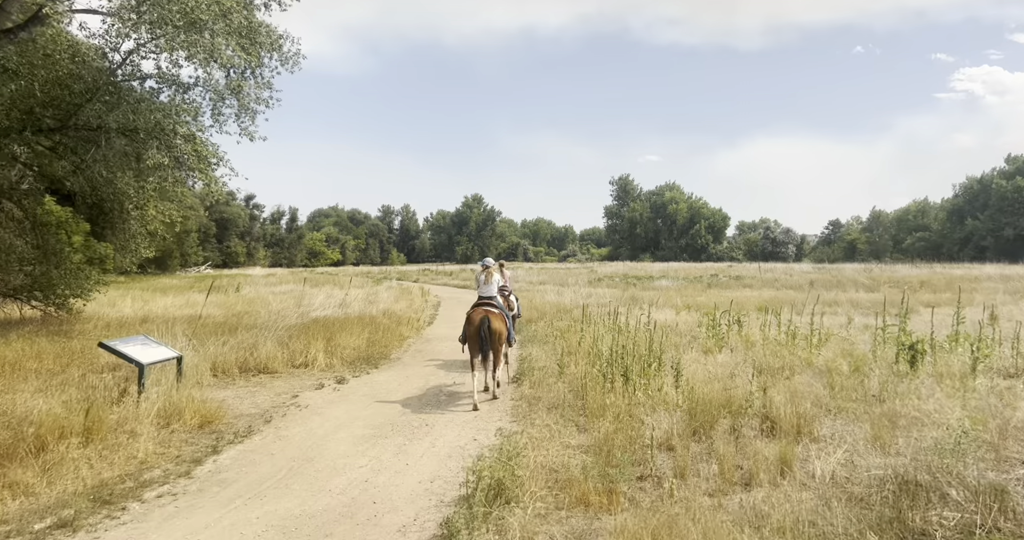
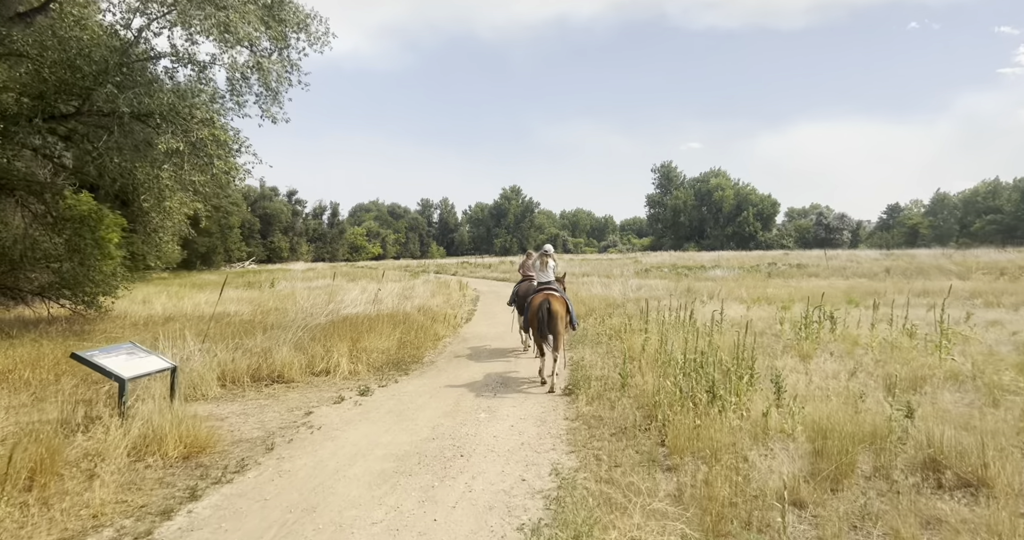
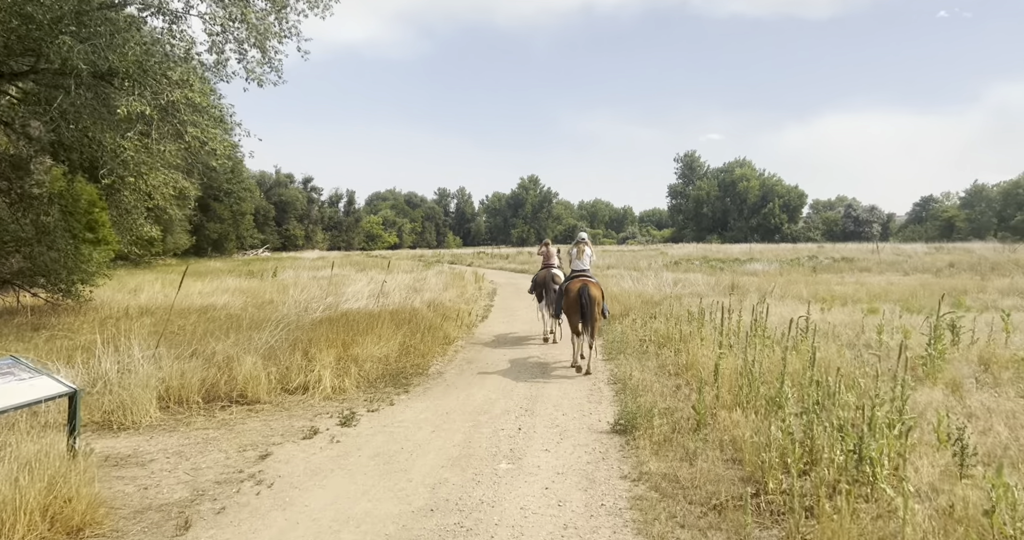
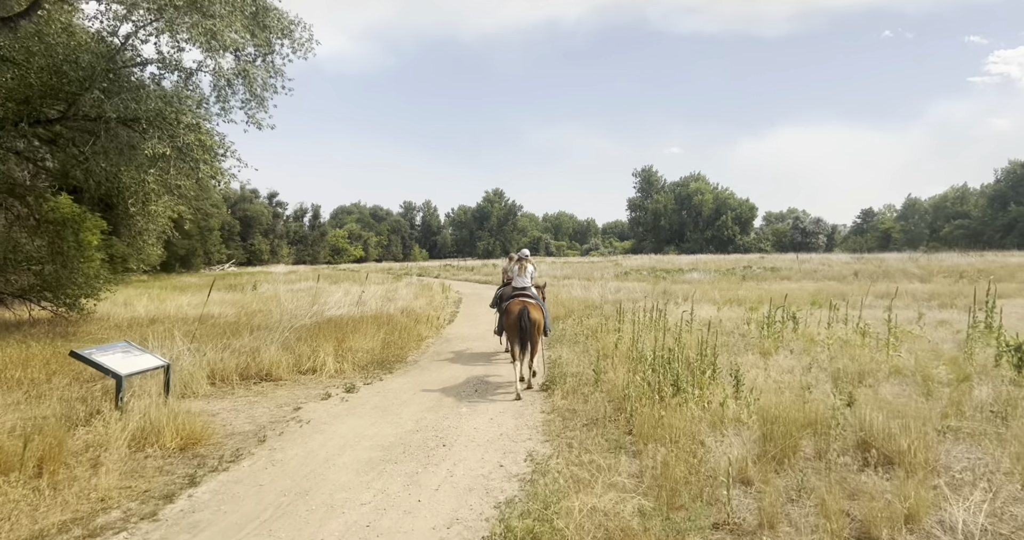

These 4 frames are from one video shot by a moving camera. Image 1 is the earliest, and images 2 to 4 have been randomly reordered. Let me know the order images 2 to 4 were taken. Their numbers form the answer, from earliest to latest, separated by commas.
4, 2, 3
